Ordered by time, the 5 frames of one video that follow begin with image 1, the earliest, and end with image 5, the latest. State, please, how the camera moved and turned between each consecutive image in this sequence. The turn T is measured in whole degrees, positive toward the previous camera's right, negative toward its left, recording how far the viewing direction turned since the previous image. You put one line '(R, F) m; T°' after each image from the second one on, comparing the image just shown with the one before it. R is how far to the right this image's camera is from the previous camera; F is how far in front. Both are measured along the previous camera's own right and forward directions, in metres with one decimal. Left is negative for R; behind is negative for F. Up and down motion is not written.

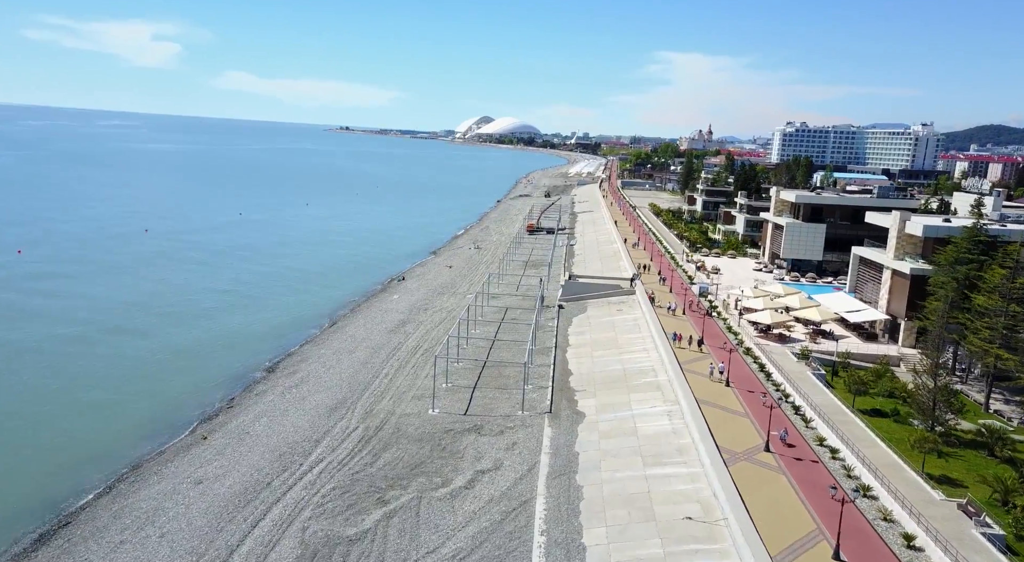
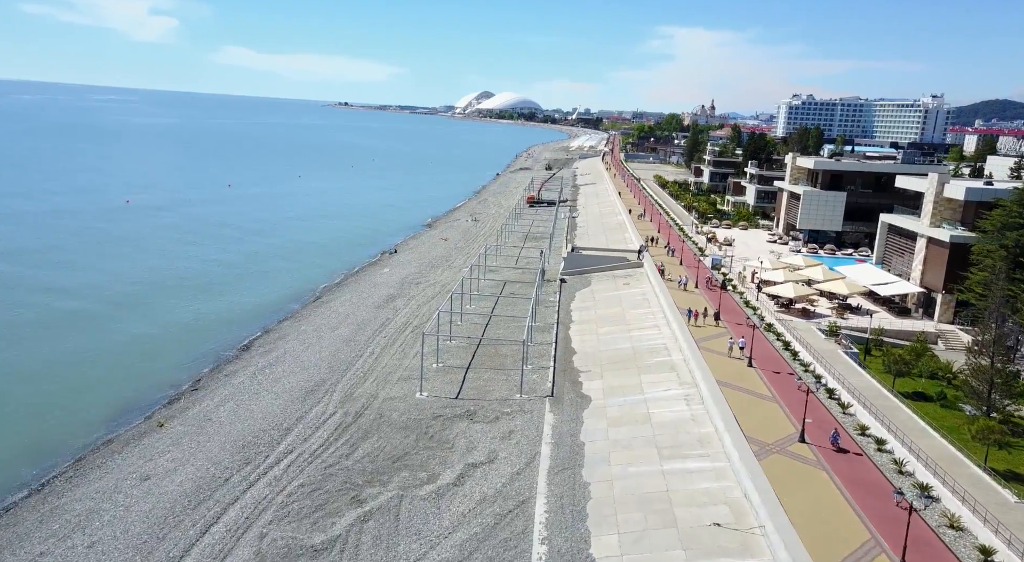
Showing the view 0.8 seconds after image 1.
(+0.1, +3.6) m; 0°
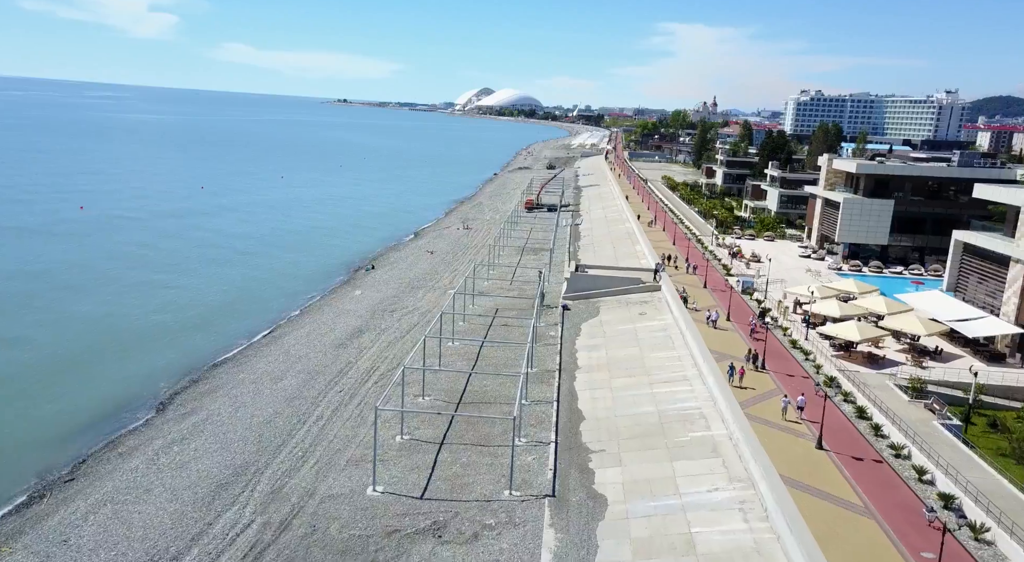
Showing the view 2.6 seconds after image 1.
(+0.4, +7.9) m; 0°
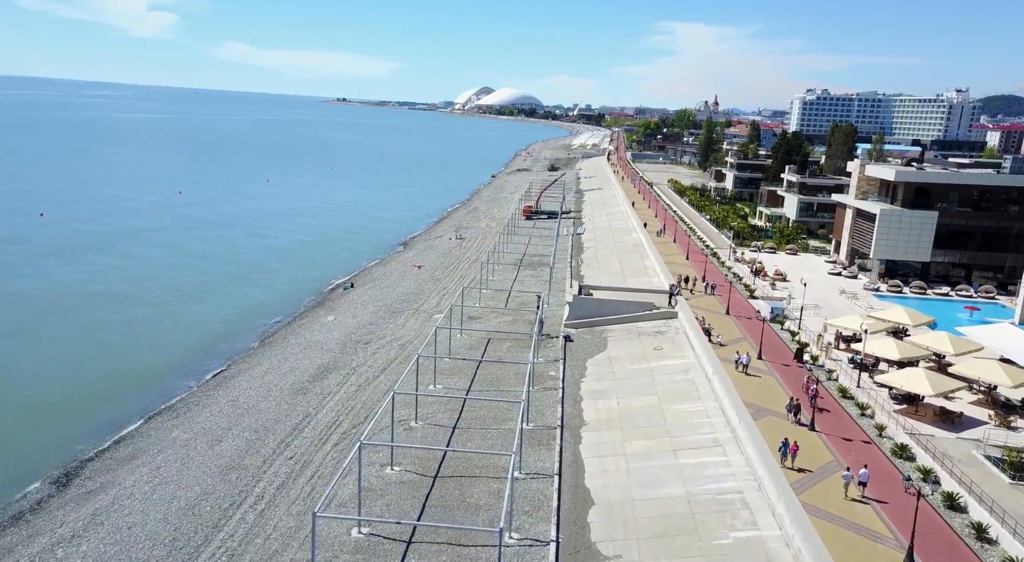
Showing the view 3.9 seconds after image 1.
(+0.3, +5.6) m; 0°
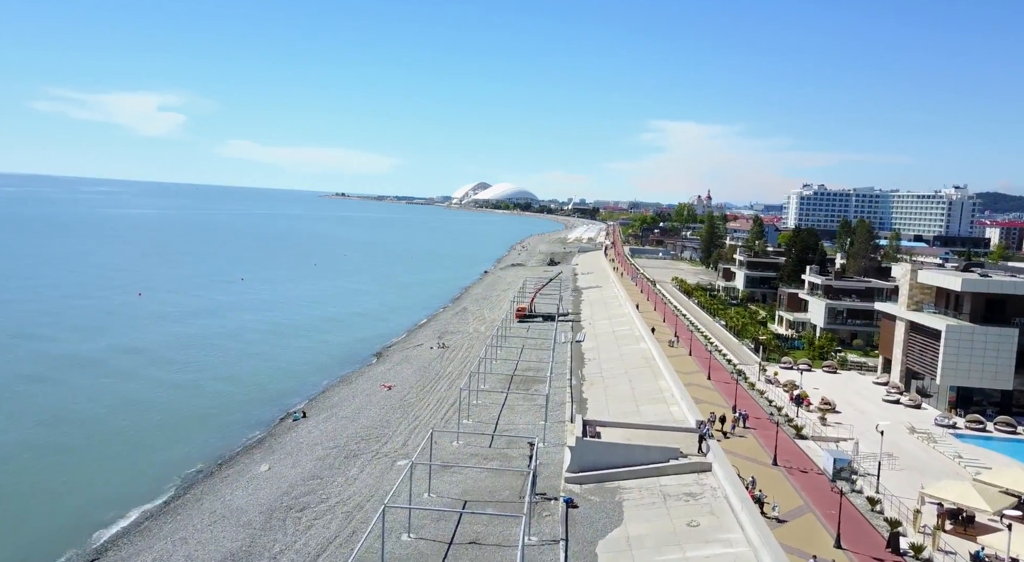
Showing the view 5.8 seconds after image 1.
(+0.4, +8.0) m; 0°
